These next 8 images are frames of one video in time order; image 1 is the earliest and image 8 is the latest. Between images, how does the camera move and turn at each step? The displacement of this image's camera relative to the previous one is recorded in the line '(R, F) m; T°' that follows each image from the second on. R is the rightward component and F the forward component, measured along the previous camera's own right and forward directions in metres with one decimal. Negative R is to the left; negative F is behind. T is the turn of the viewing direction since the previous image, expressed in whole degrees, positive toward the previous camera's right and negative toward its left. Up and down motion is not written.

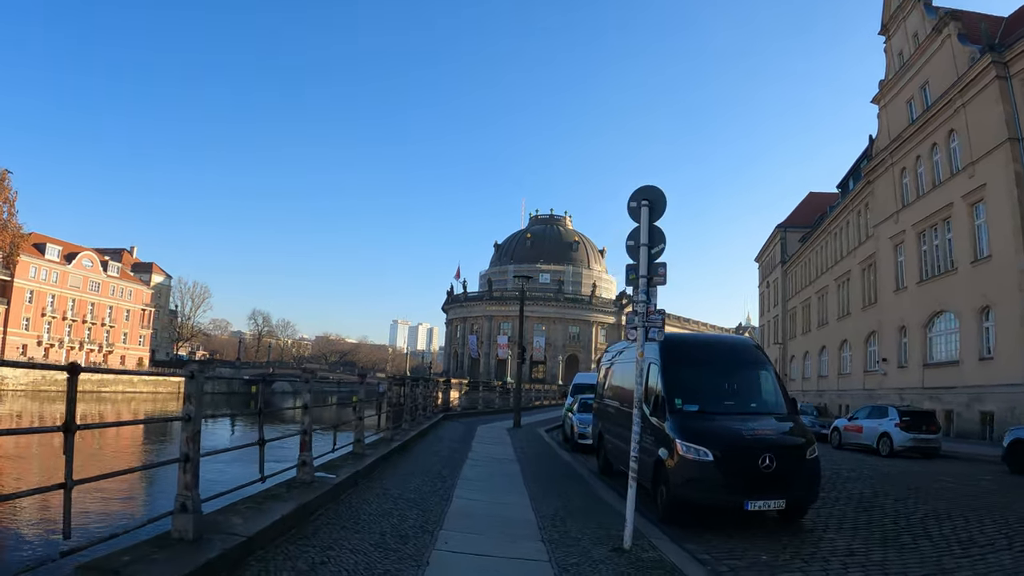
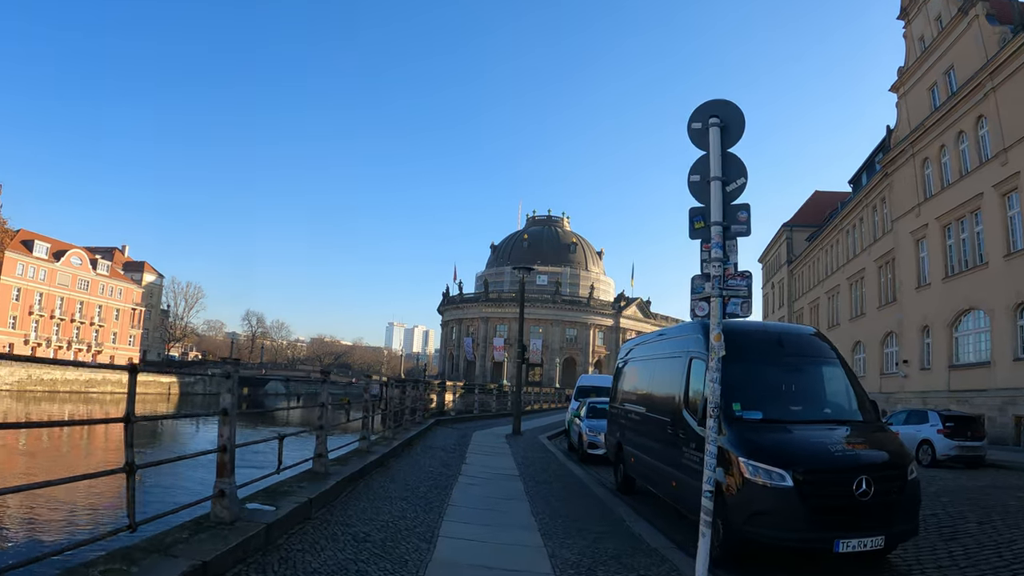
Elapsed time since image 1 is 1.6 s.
(-0.1, +2.2) m; 0°
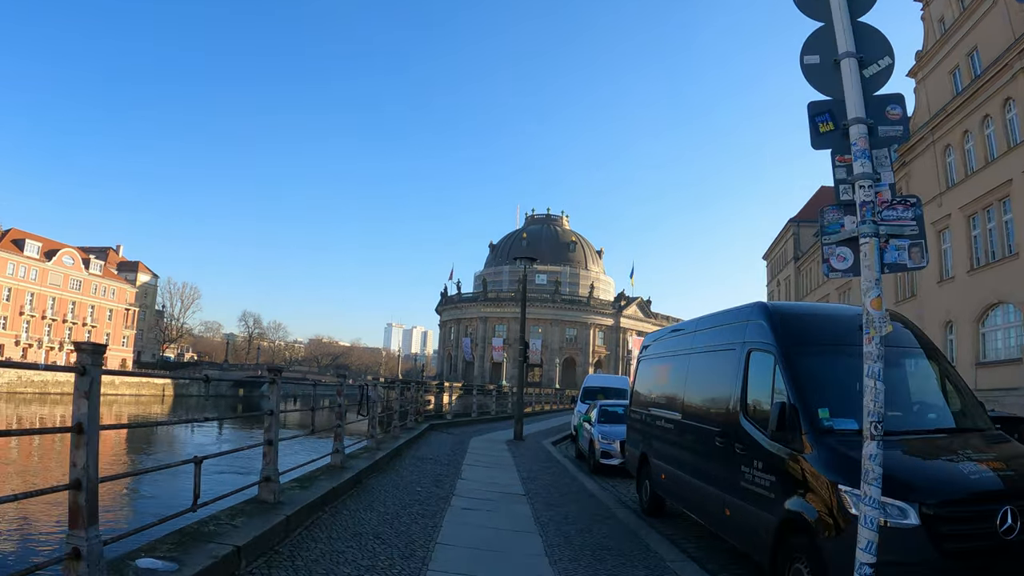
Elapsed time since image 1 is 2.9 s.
(-0.1, +1.8) m; 0°
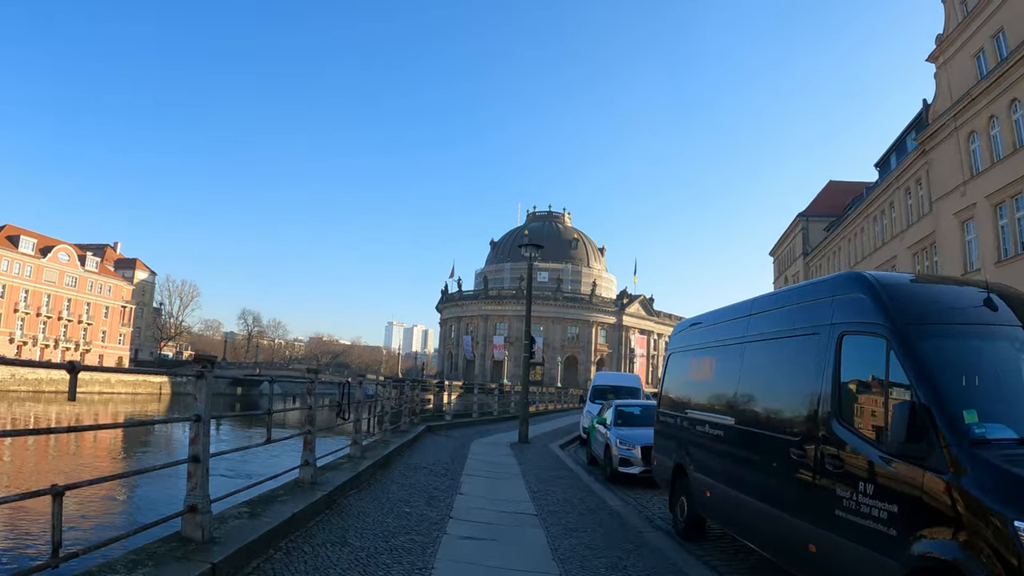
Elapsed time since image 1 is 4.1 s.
(-0.1, +1.6) m; 0°
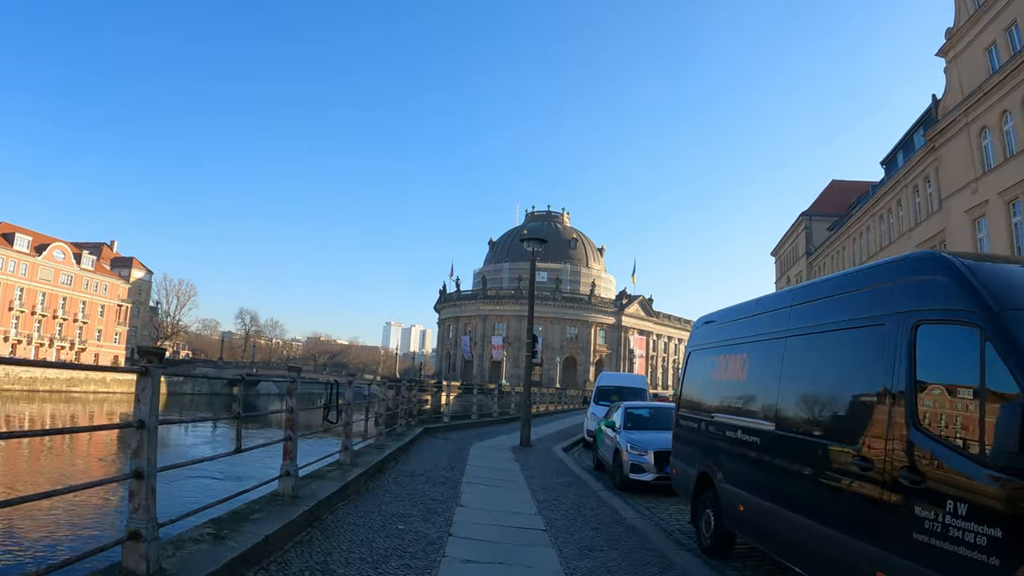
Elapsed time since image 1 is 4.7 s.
(-0.1, +0.8) m; 0°
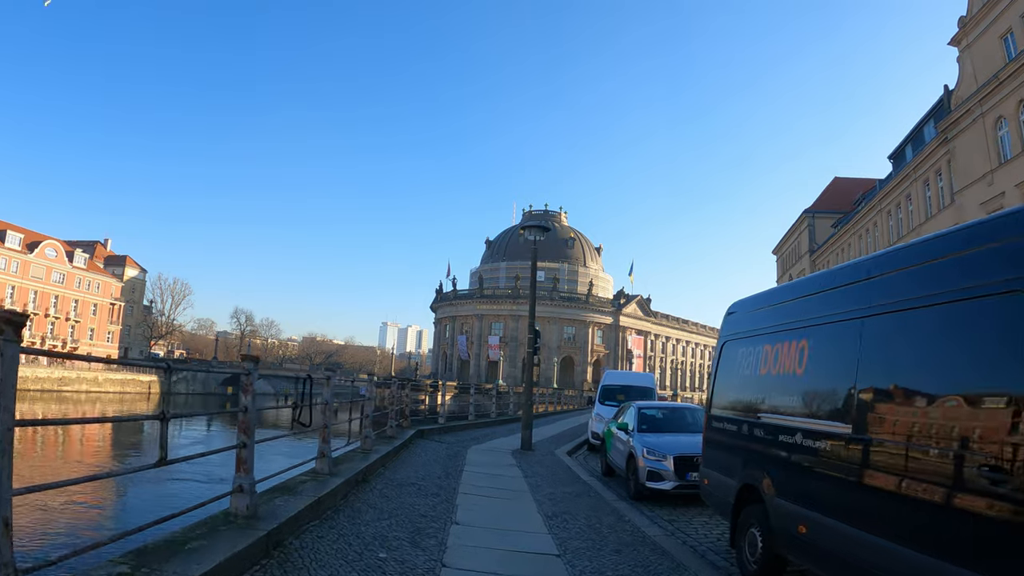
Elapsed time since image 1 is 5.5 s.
(-0.1, +1.2) m; 0°
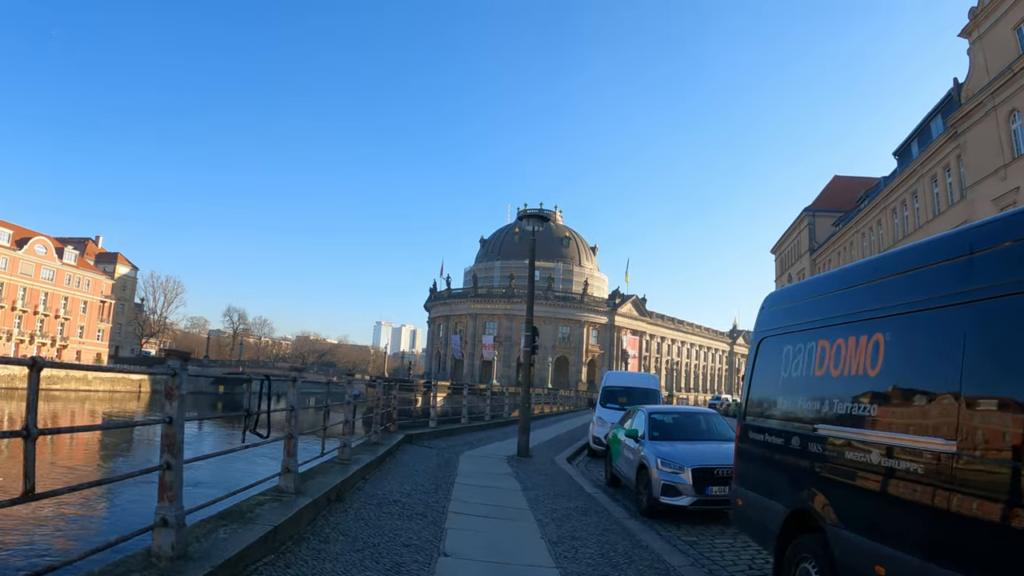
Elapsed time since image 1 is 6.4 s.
(-0.1, +1.1) m; 0°
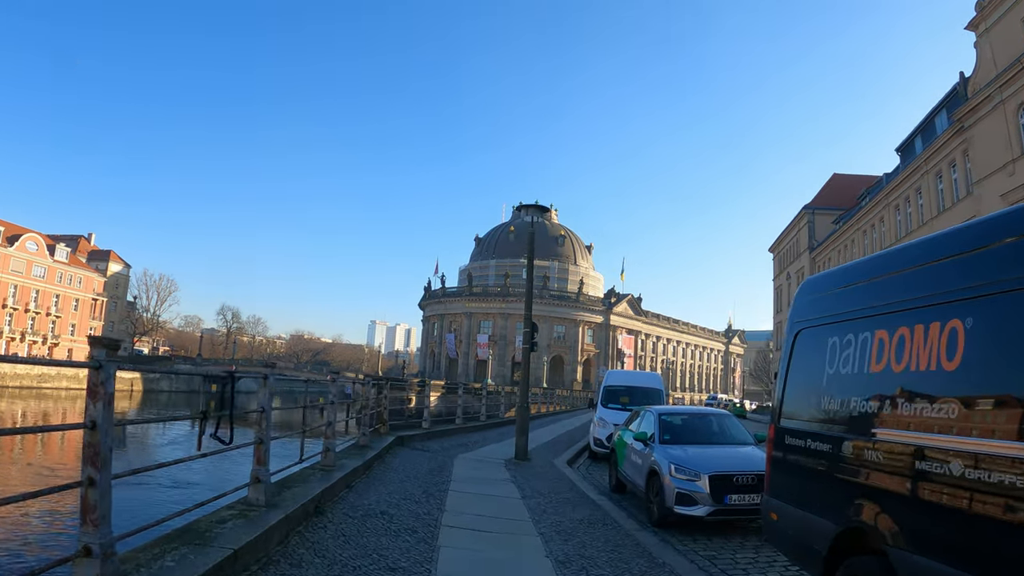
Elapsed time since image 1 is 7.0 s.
(-0.1, +0.8) m; 0°
